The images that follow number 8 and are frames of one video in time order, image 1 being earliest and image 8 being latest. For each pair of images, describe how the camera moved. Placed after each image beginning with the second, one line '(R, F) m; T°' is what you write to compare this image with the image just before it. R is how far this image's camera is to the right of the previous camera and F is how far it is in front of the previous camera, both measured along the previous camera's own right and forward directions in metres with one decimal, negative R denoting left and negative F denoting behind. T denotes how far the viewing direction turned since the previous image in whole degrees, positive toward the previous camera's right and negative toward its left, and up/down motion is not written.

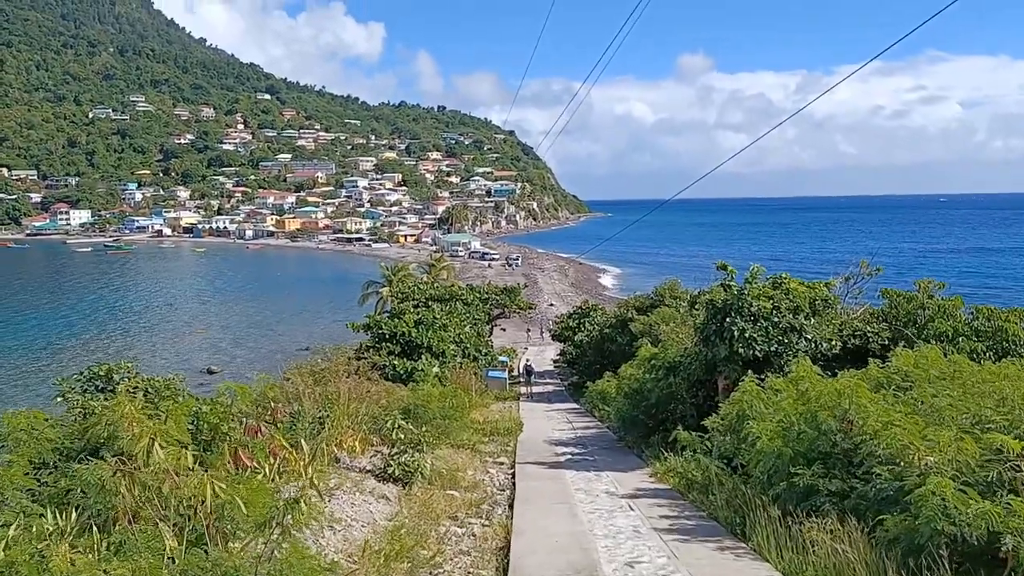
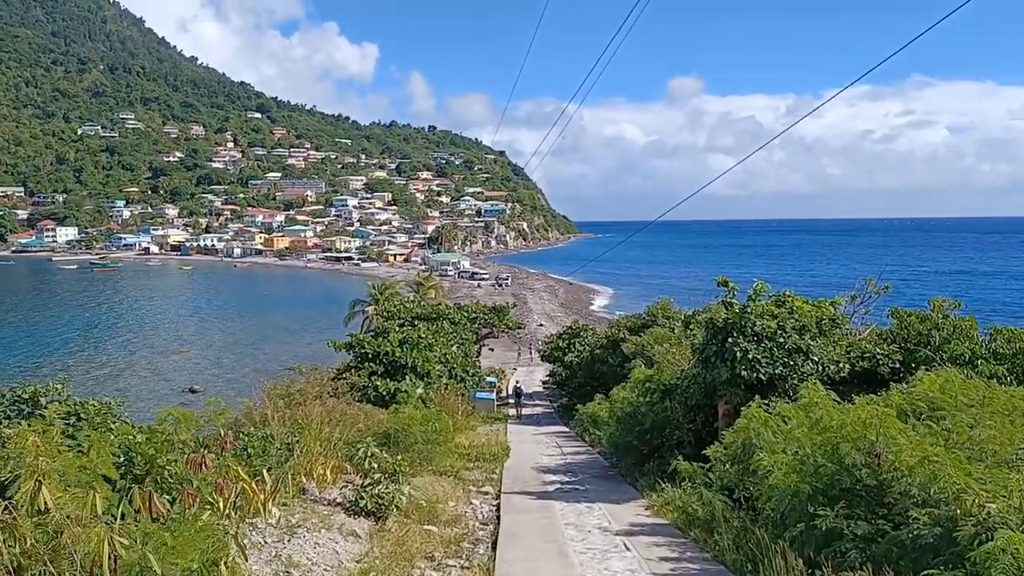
(0.0, +0.7) m; +1°
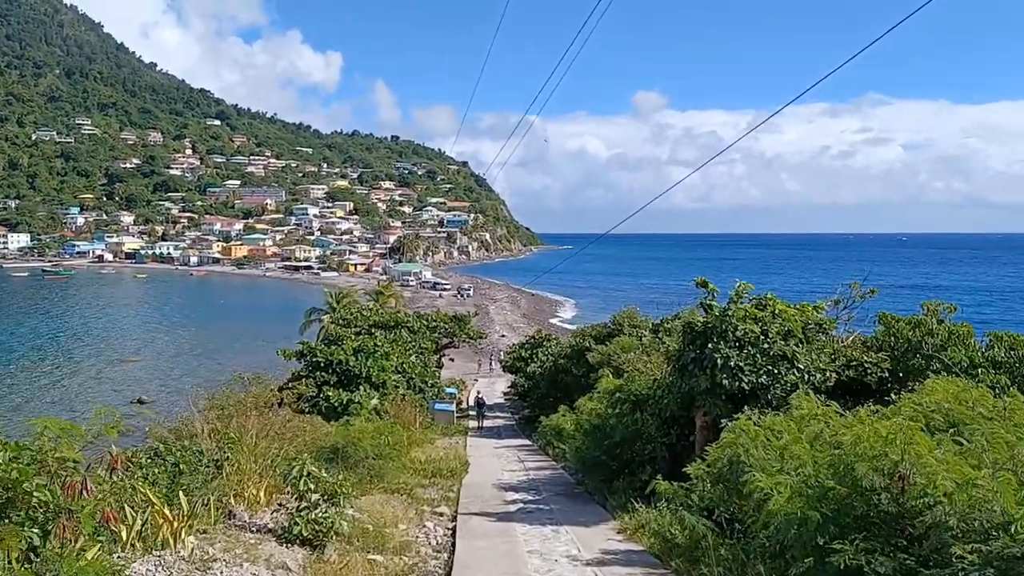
(0.0, +0.9) m; +3°
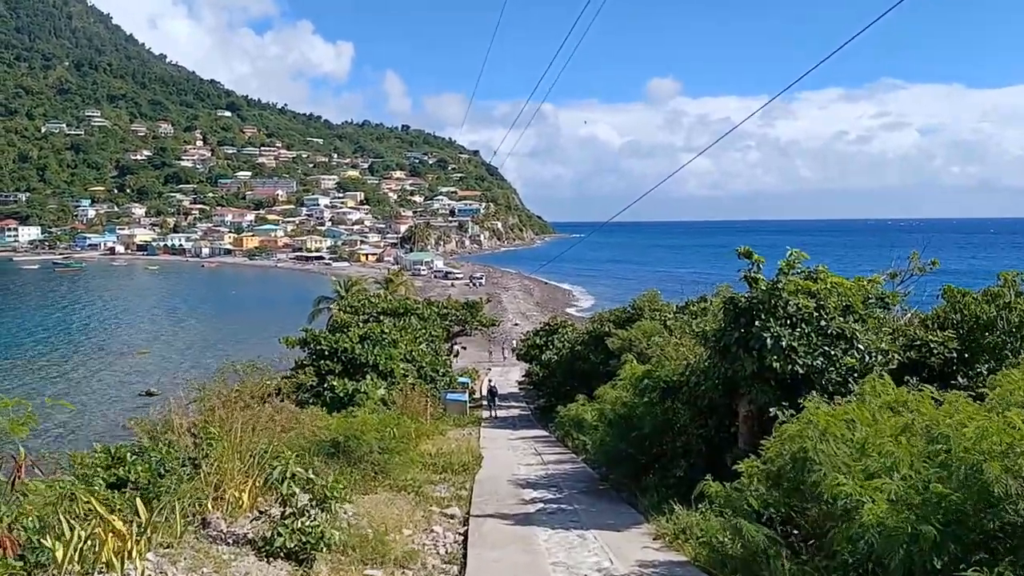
(-0.1, +1.0) m; -1°
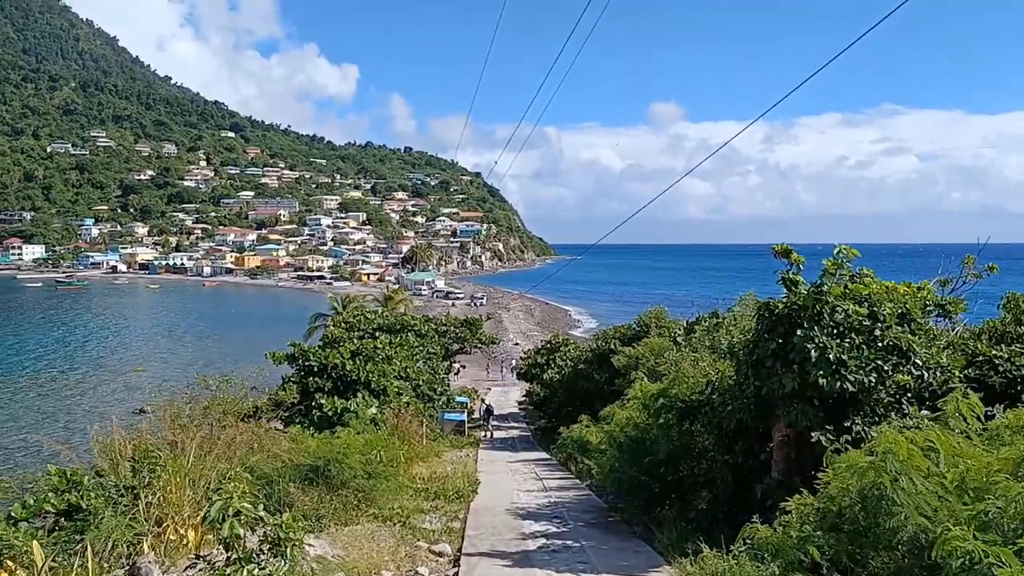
(0.0, +1.0) m; 0°
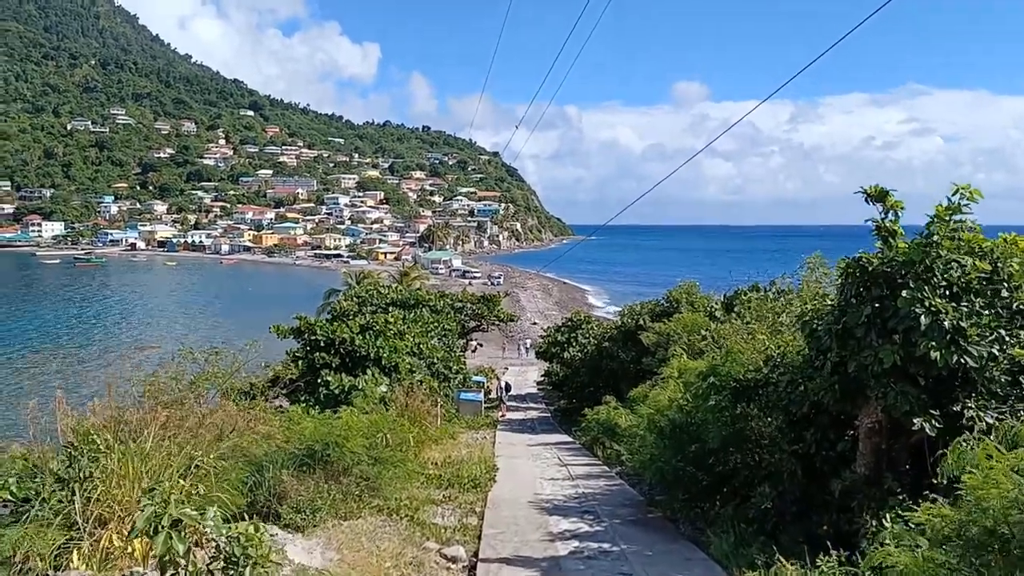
(-0.1, +1.2) m; -1°
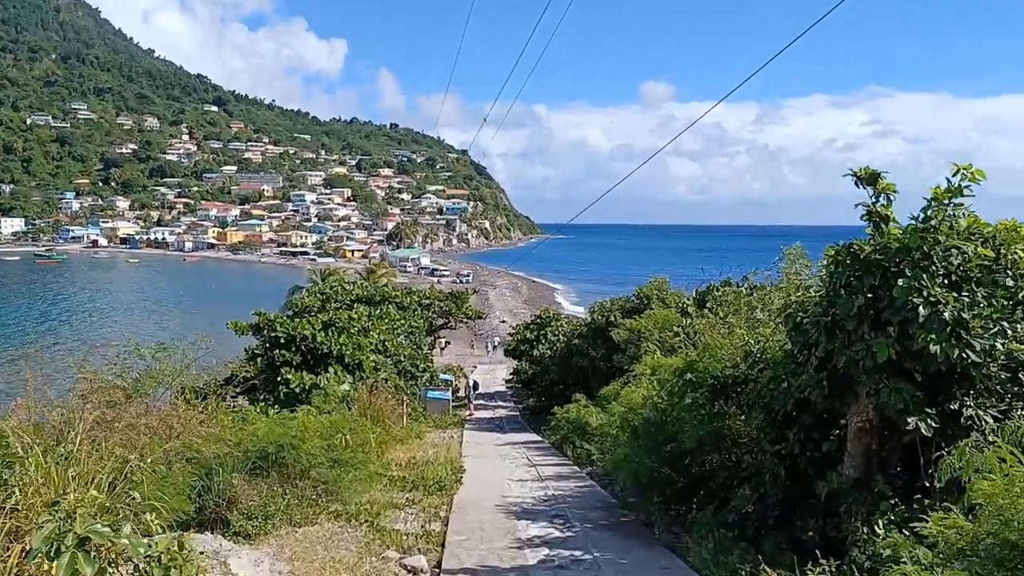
(0.0, +0.4) m; +2°
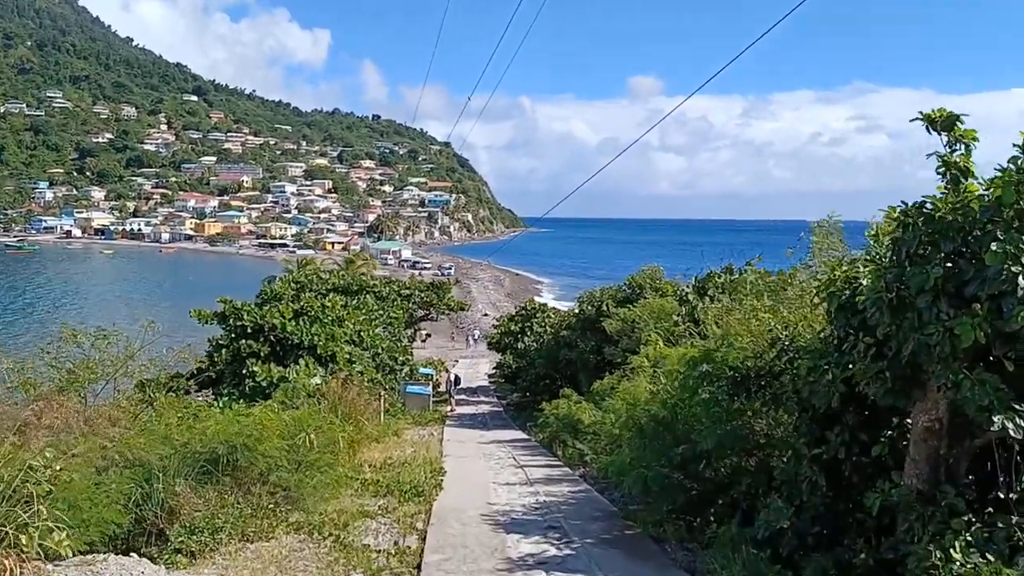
(-0.1, +1.0) m; +1°
